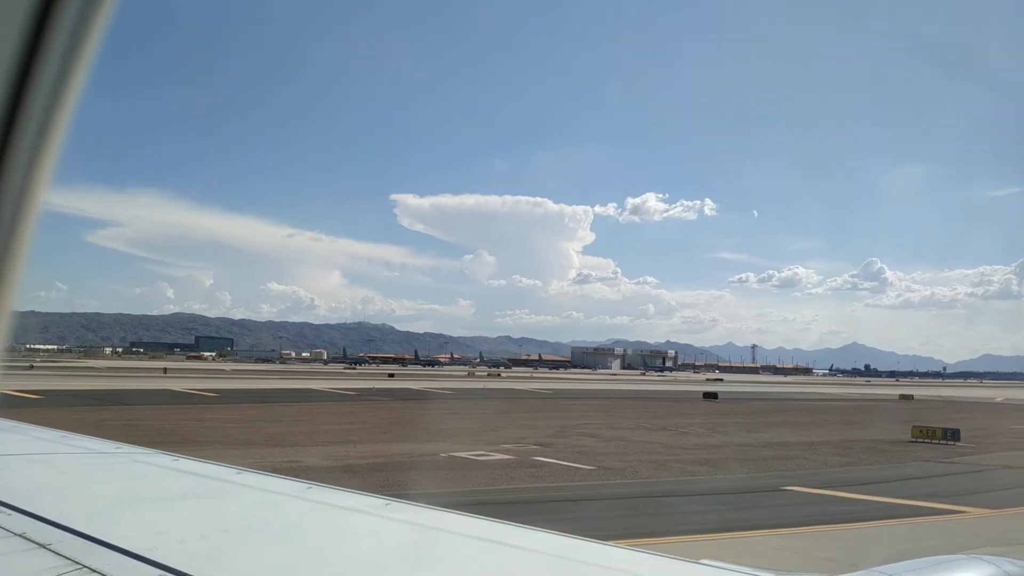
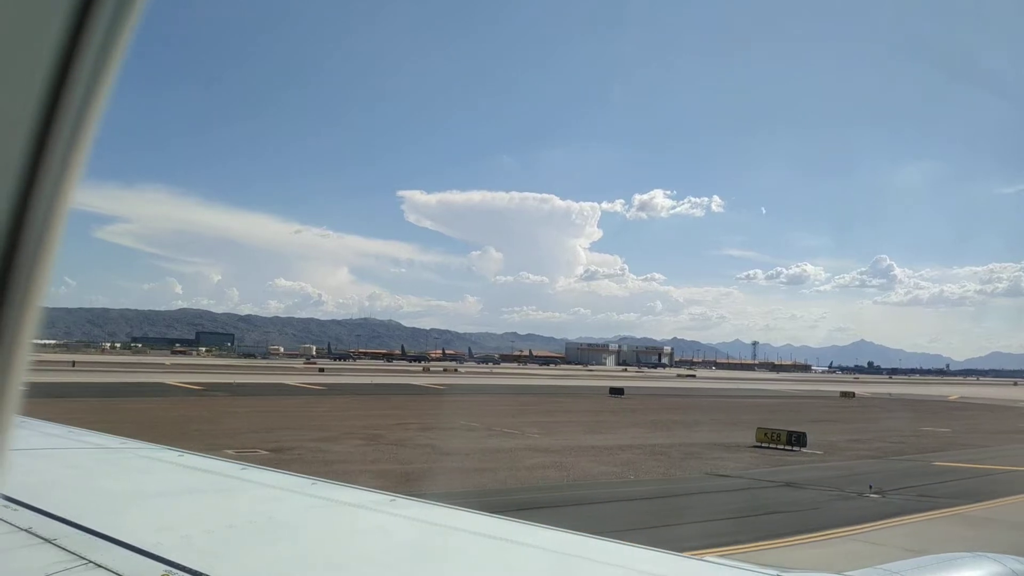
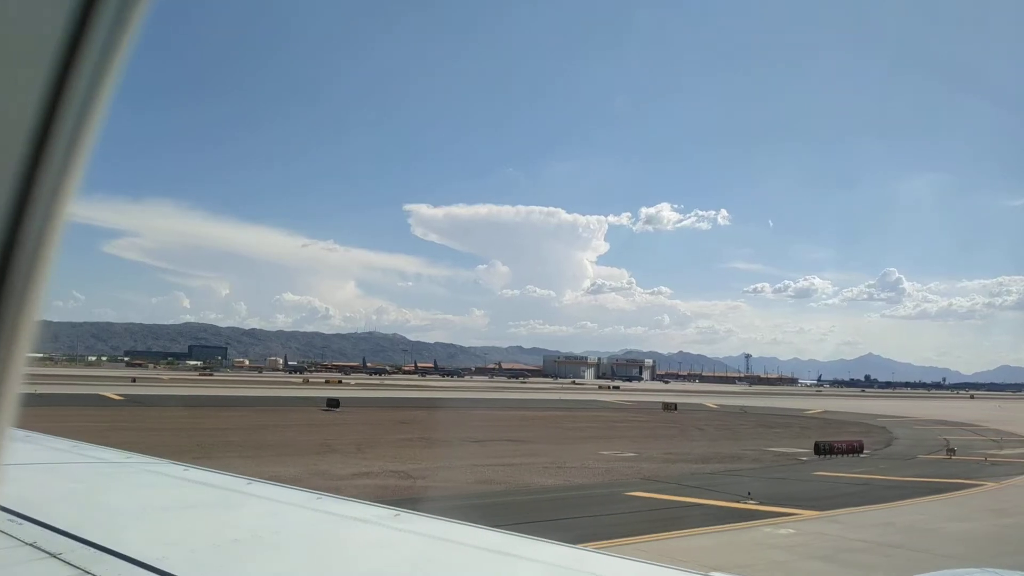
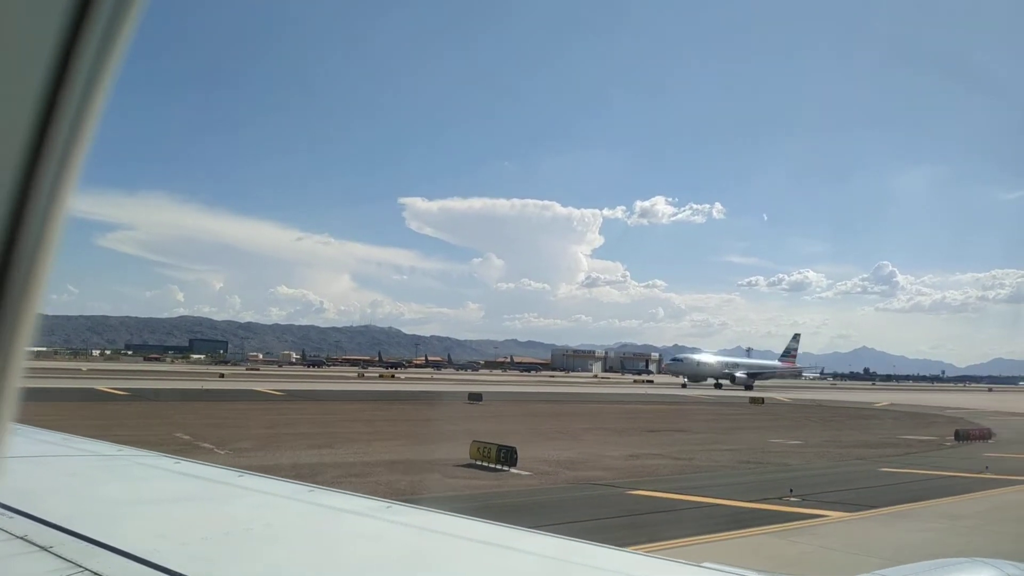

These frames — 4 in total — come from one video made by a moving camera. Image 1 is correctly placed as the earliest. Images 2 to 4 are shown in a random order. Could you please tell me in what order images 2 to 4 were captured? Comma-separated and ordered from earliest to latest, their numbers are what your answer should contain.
2, 4, 3
